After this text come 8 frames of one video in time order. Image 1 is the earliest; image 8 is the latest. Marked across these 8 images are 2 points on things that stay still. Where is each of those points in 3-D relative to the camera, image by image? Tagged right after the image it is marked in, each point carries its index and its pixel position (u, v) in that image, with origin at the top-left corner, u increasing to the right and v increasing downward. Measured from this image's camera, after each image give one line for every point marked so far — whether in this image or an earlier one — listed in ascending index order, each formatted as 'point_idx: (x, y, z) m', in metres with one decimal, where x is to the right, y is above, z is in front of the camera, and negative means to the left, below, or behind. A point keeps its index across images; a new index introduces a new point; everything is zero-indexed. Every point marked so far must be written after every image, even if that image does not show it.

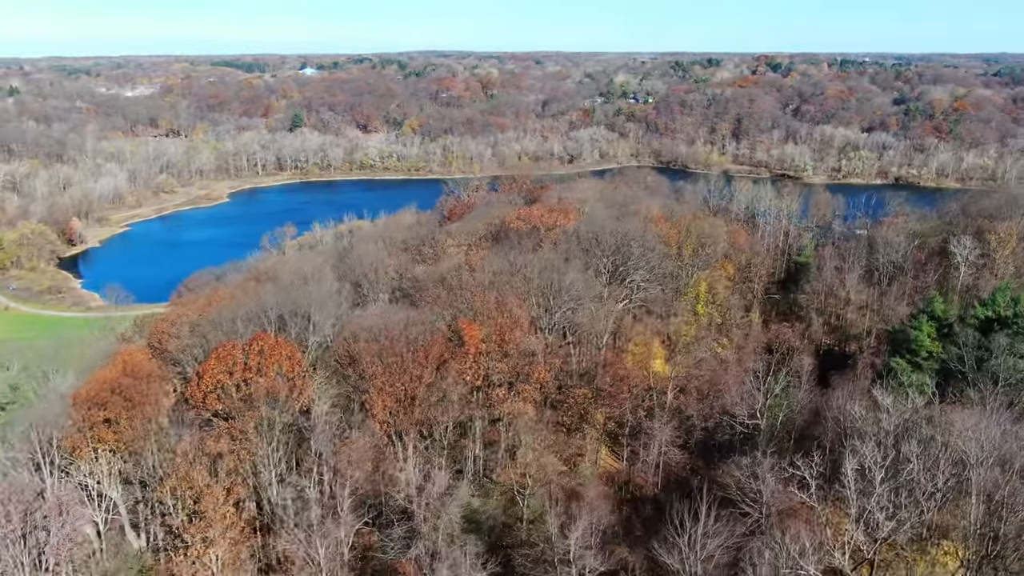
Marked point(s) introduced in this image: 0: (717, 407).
0: (+5.1, -2.9, +19.7) m
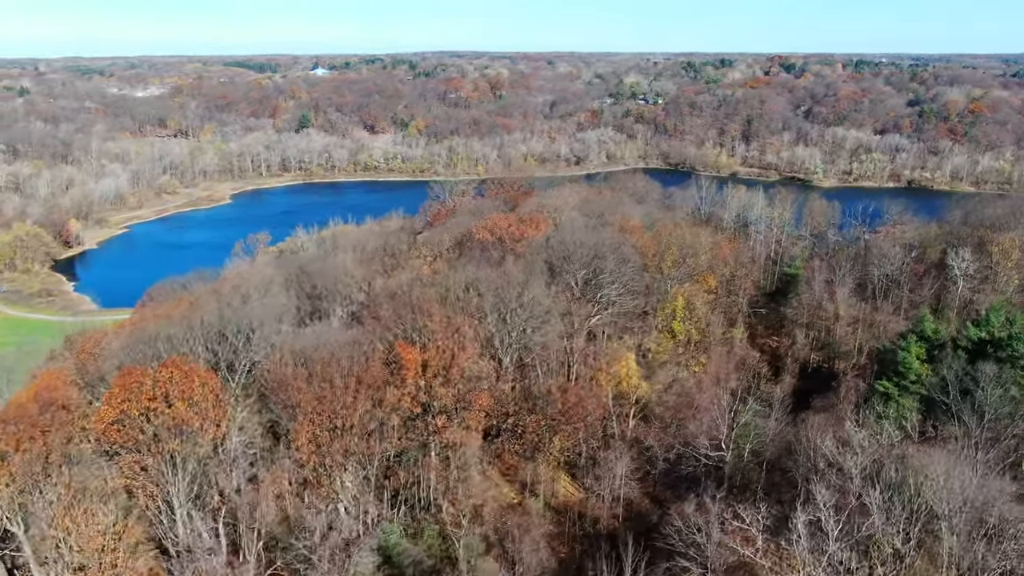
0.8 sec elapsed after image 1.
0: (+3.9, -3.4, +18.3) m
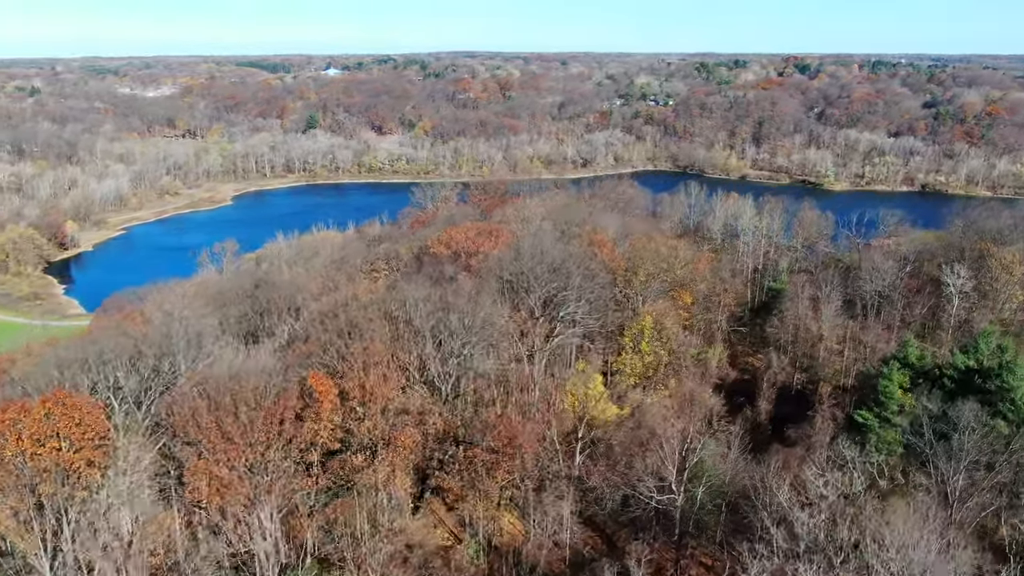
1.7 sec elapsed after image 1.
0: (+2.5, -3.9, +16.8) m
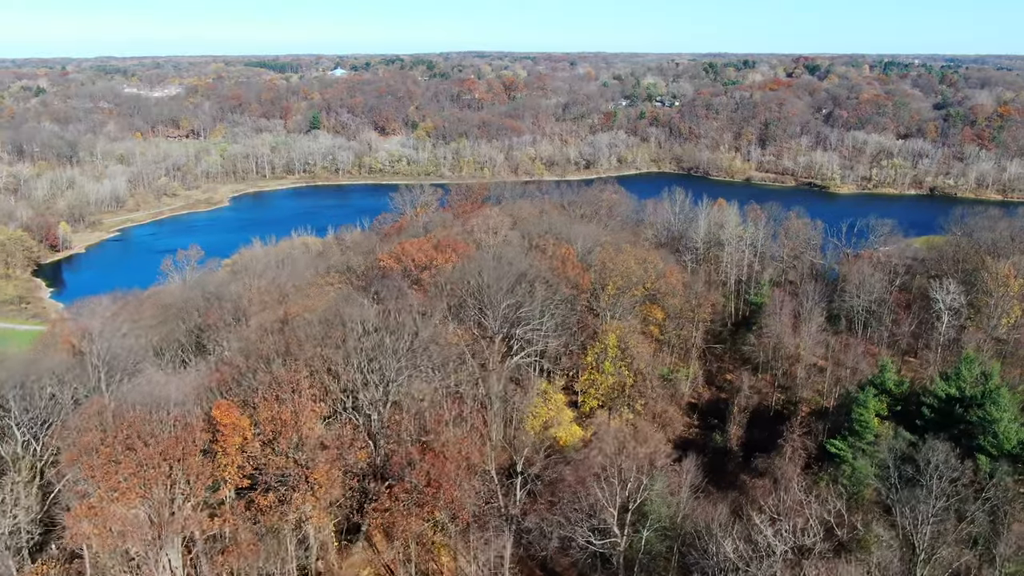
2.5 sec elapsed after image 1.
0: (+1.2, -4.4, +15.5) m
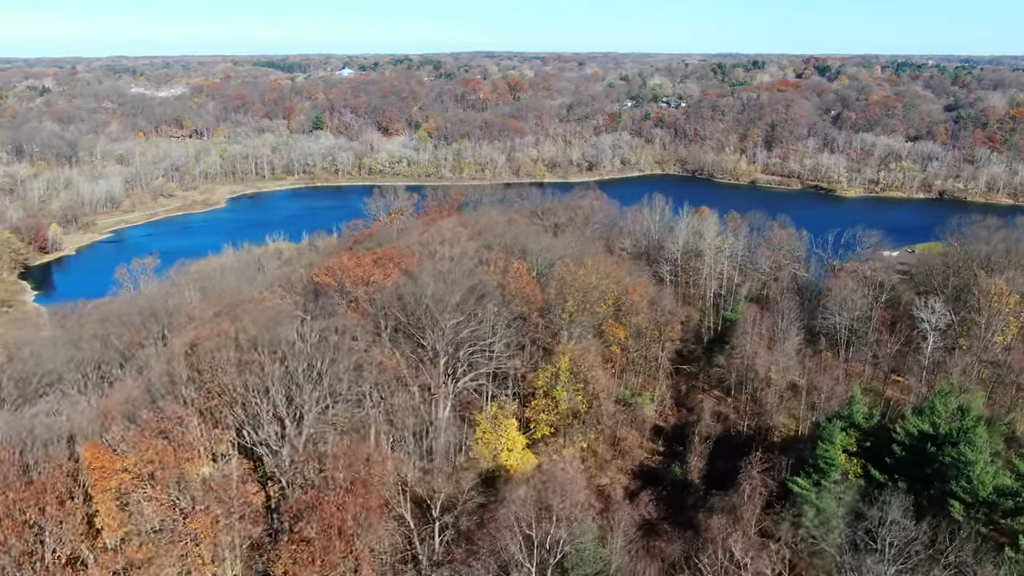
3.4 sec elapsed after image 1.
0: (-0.4, -4.9, +14.0) m
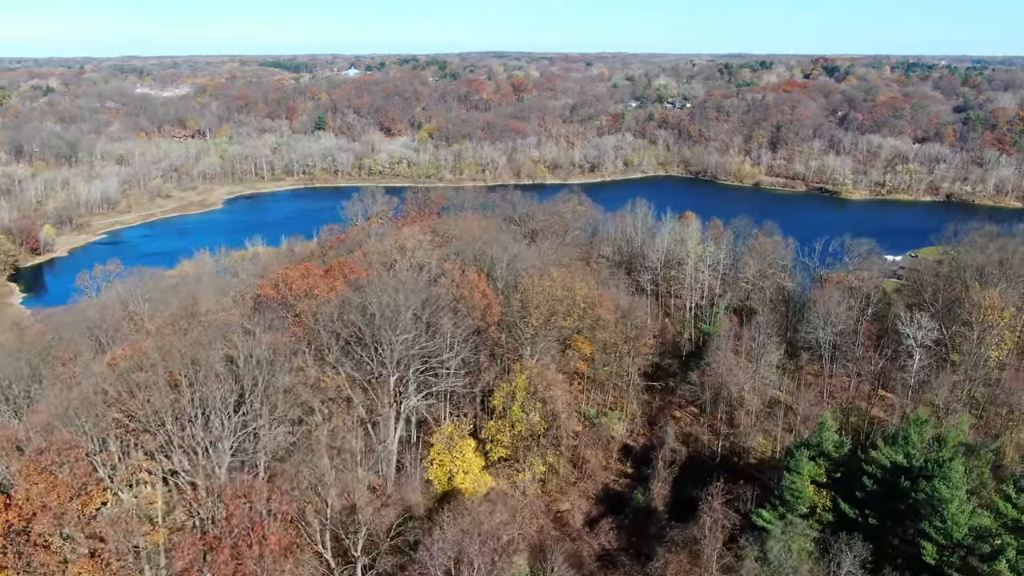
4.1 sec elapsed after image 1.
0: (-1.6, -5.2, +12.8) m
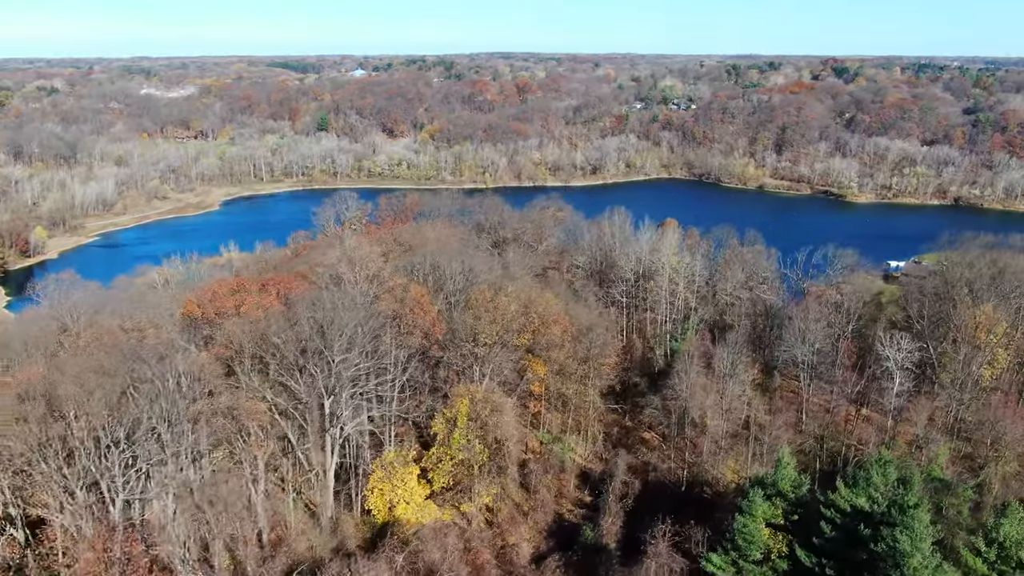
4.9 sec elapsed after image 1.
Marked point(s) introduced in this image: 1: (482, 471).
0: (-3.0, -5.6, +11.5) m
1: (-0.7, -4.1, +17.5) m
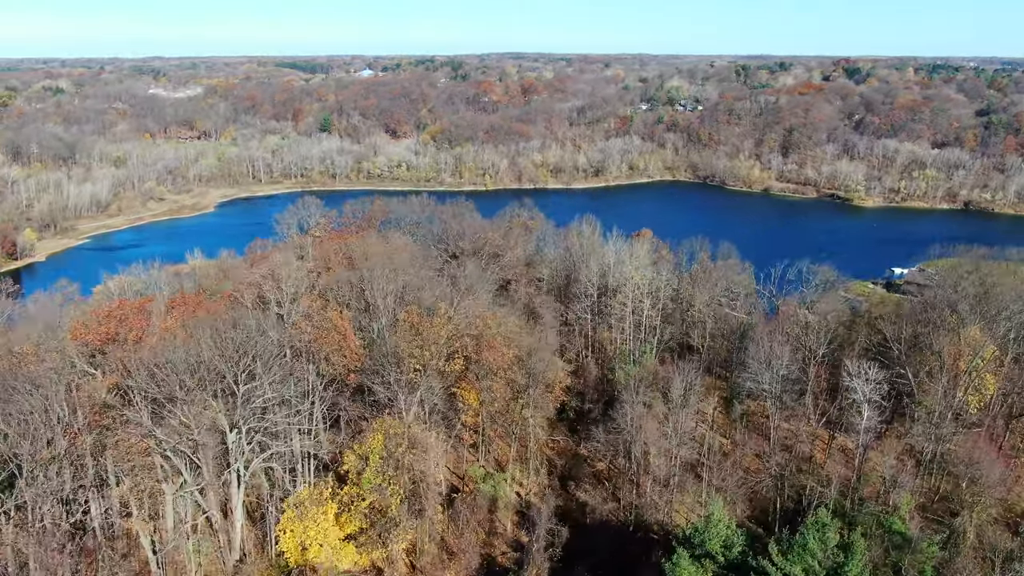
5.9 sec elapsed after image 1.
0: (-4.8, -6.1, +10.0) m
1: (-2.4, -4.6, +15.9) m
